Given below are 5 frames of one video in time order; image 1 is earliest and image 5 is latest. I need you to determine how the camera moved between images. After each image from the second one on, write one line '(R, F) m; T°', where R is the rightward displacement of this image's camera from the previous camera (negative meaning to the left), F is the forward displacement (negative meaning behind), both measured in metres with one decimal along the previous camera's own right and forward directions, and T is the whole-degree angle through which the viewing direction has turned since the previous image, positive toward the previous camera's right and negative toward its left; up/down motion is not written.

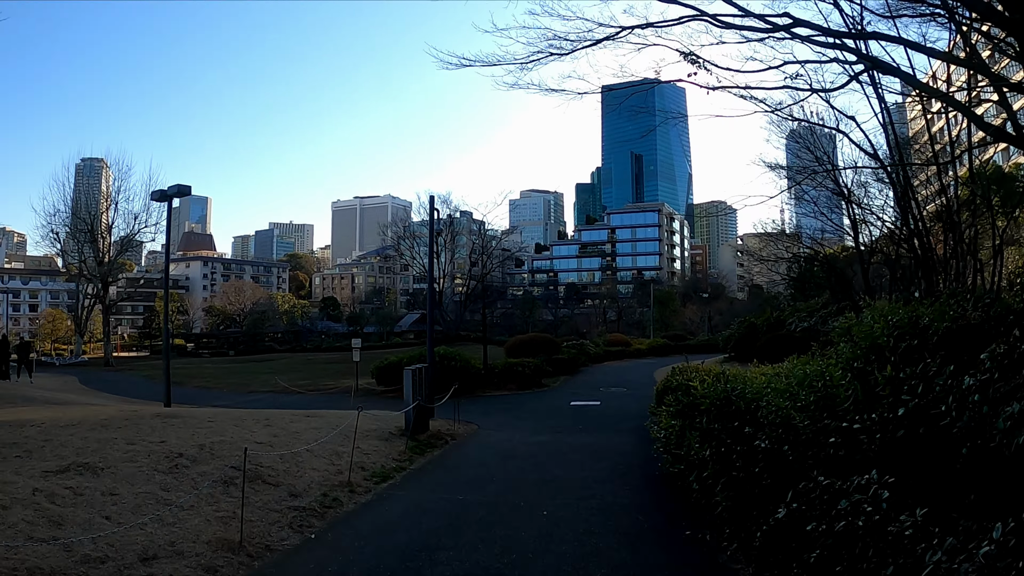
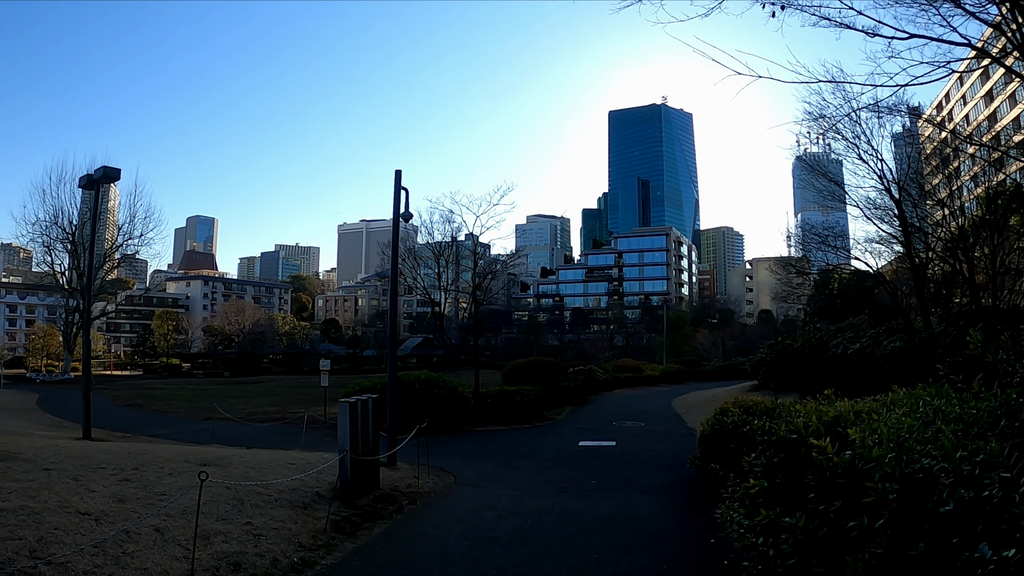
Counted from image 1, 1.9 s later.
(+0.2, +2.9) m; -1°
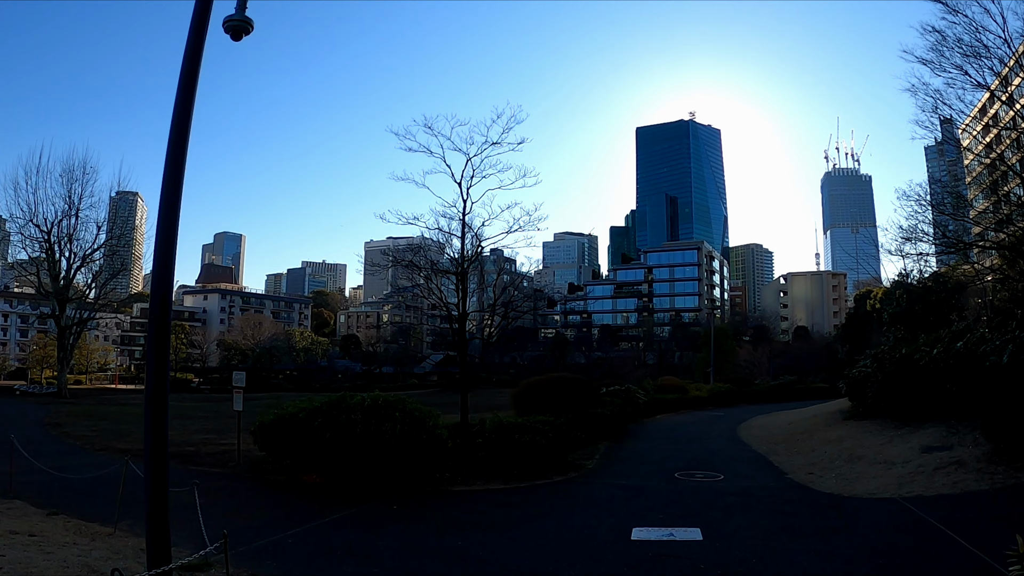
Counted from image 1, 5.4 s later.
(+0.3, +5.4) m; -2°
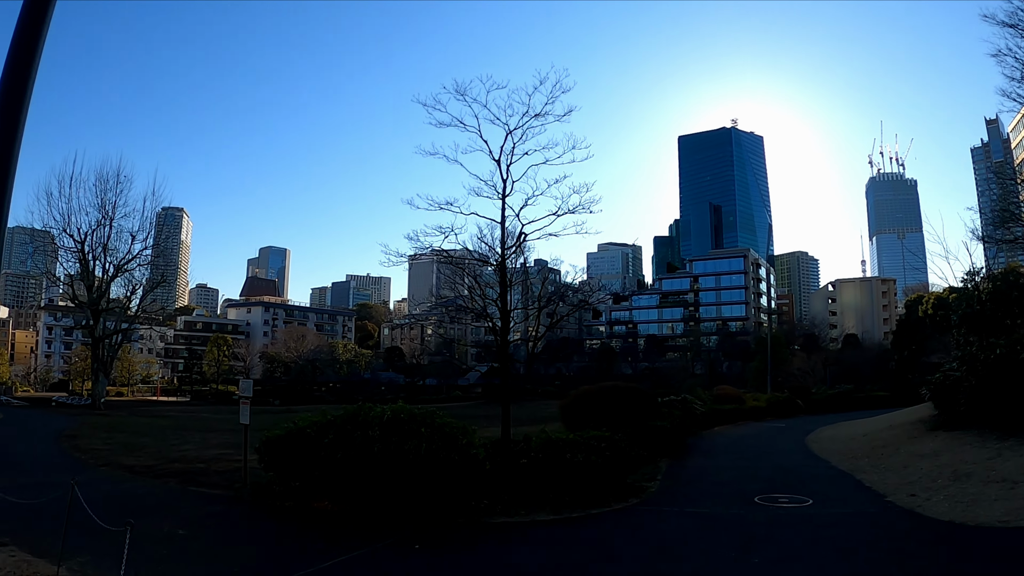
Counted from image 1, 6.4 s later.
(-0.1, +1.5) m; -3°
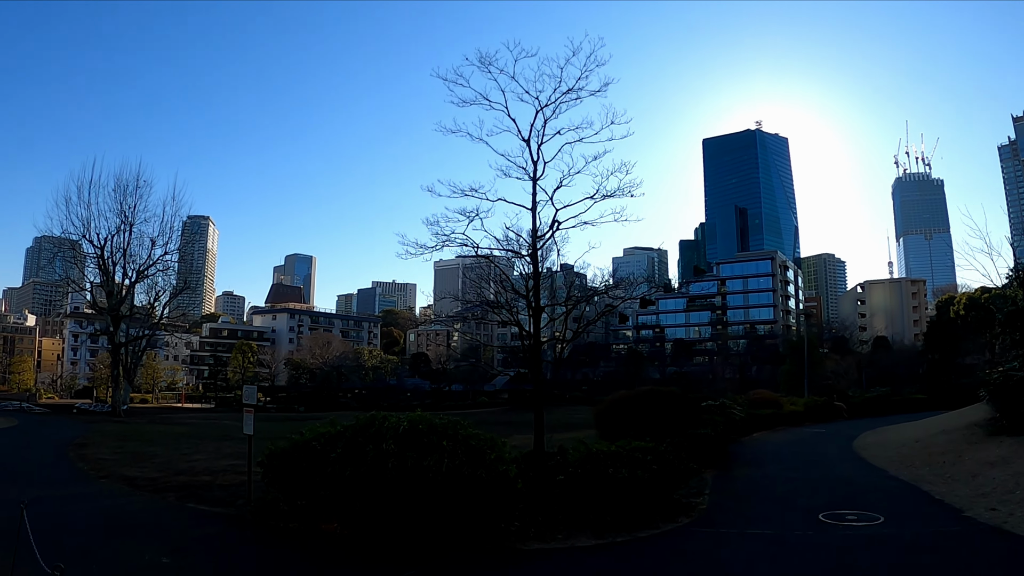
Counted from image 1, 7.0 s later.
(-0.1, +0.9) m; -2°
